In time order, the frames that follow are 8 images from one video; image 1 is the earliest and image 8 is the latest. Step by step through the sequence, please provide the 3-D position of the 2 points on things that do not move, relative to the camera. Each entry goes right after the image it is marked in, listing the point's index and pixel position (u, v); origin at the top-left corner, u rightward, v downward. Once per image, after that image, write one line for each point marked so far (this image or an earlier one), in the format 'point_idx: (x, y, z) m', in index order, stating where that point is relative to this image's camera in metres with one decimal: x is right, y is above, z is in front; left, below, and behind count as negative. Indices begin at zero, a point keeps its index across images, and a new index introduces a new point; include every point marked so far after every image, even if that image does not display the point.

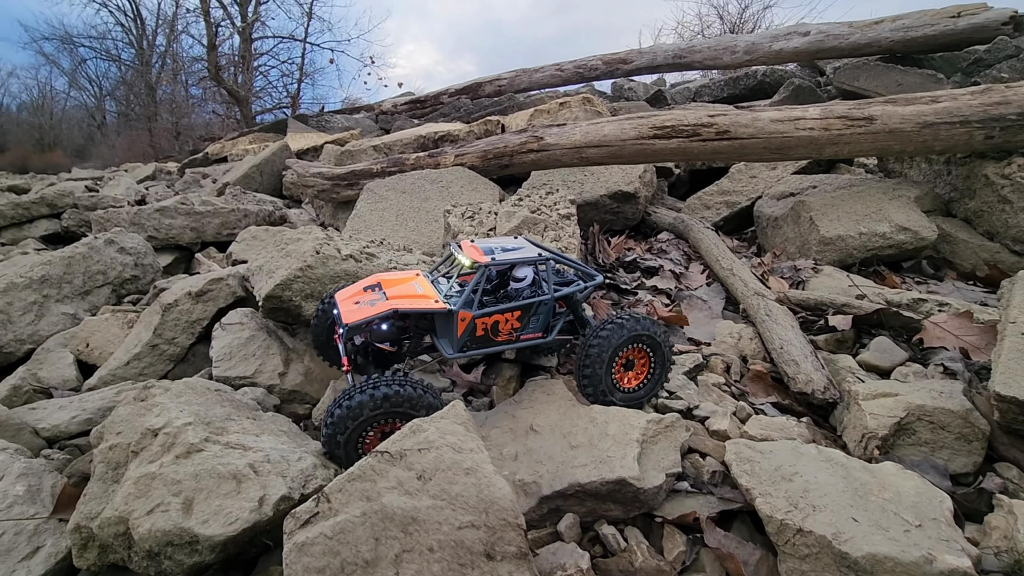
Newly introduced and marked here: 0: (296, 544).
0: (-0.4, -0.5, +1.0) m
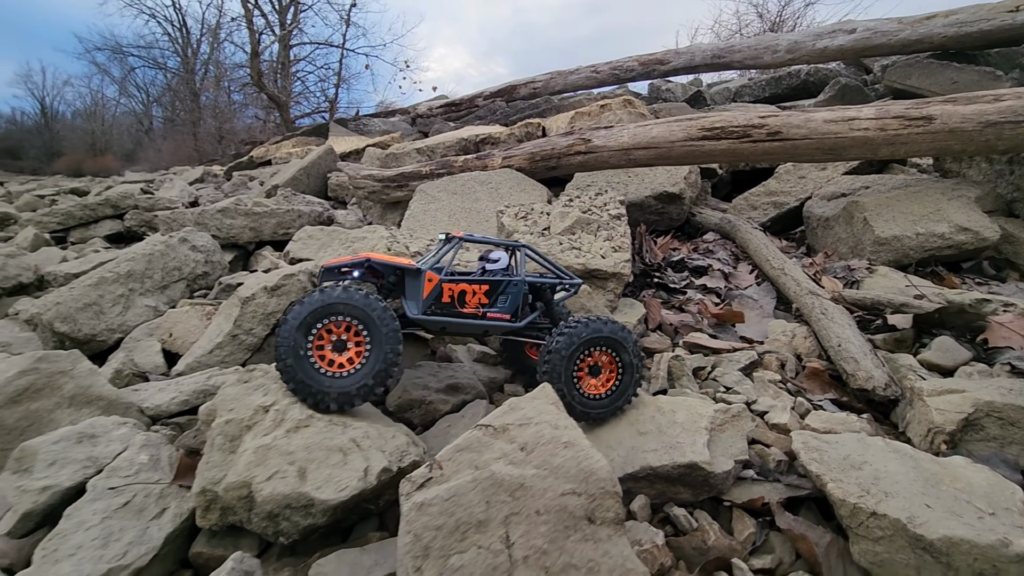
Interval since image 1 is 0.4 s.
0: (-0.2, -0.5, +1.2) m
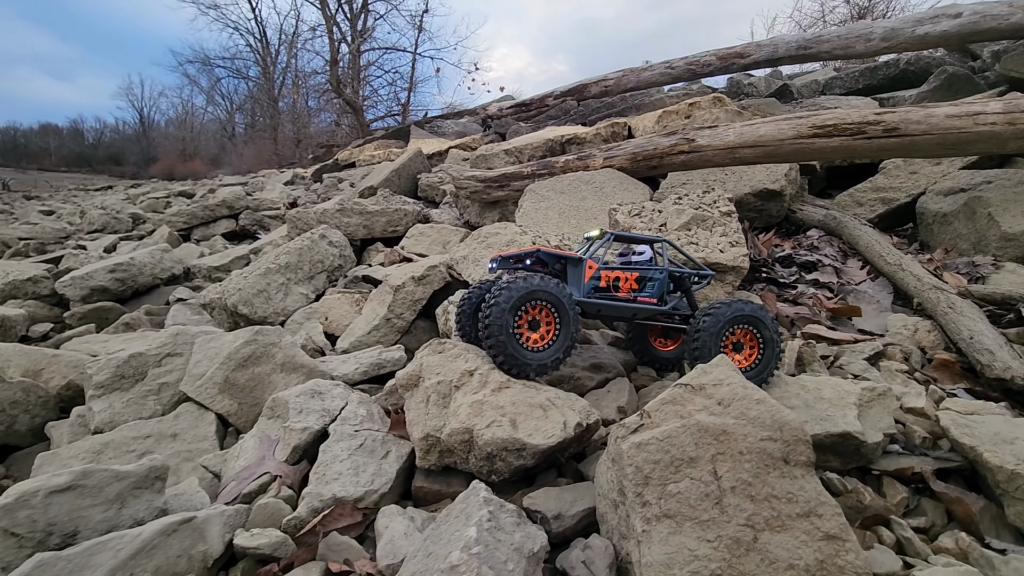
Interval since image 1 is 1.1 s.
0: (+0.3, -0.4, +1.4) m
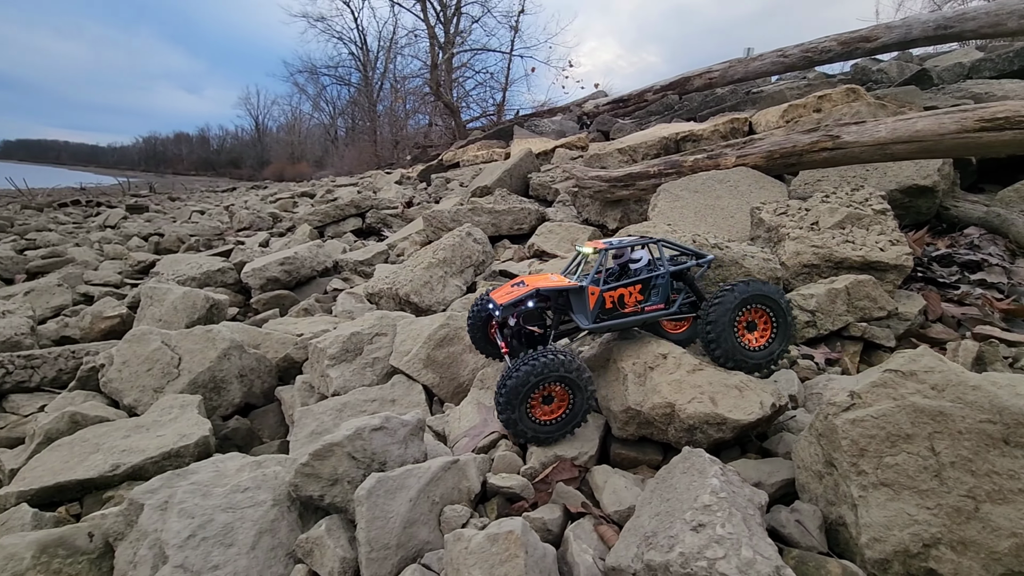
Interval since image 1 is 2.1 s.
0: (+1.0, -0.4, +1.6) m
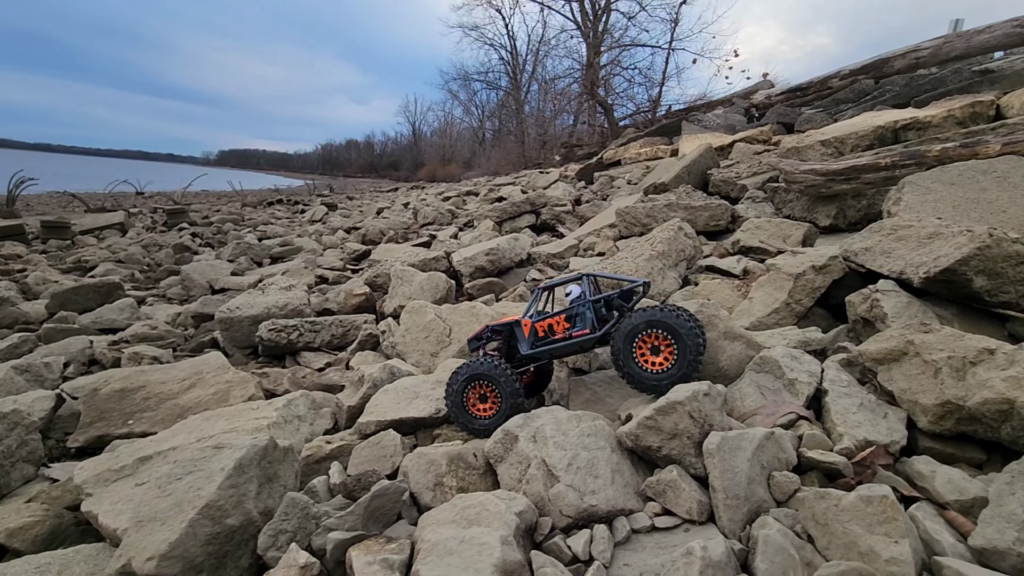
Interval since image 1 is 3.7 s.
0: (+2.2, -0.4, +1.4) m
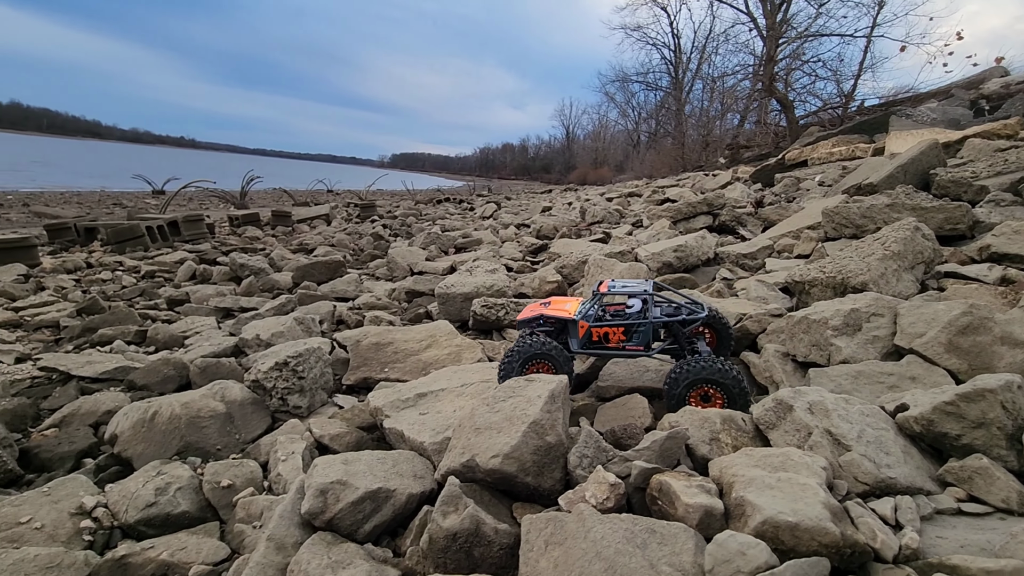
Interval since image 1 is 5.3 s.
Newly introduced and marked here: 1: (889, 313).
0: (+3.0, -0.4, +0.9) m
1: (+2.3, -0.2, +3.2) m
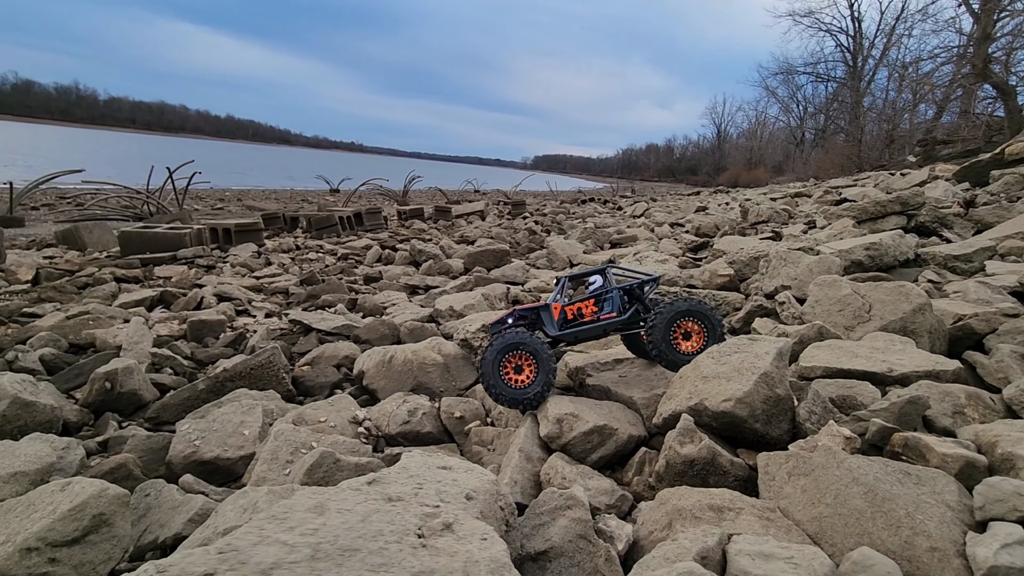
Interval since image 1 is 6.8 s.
0: (+3.6, -0.4, +0.4) m
1: (+3.5, -0.1, +2.8) m
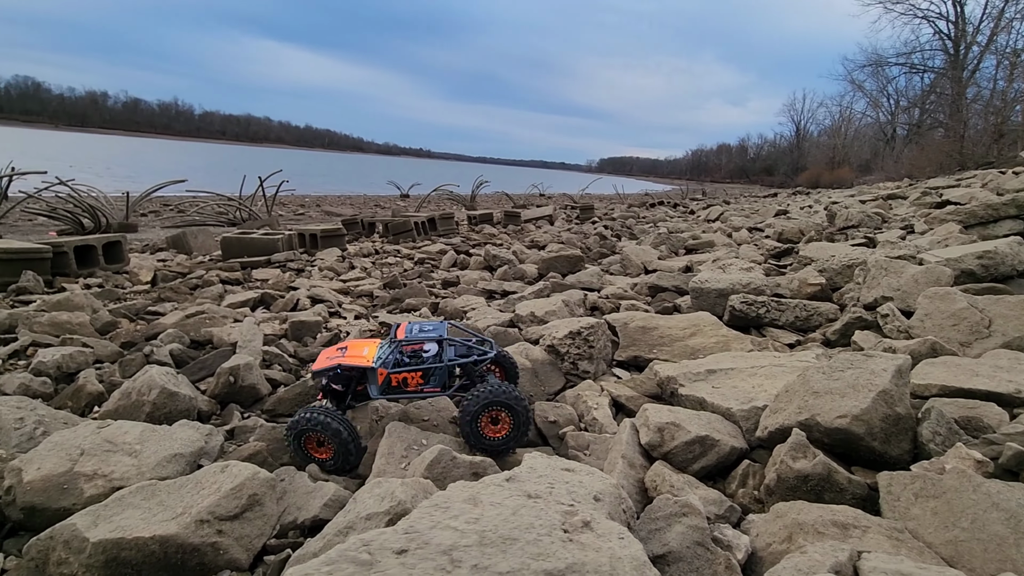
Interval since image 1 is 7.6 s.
0: (+3.8, -0.5, 0.0) m
1: (+4.0, -0.2, +2.4) m
